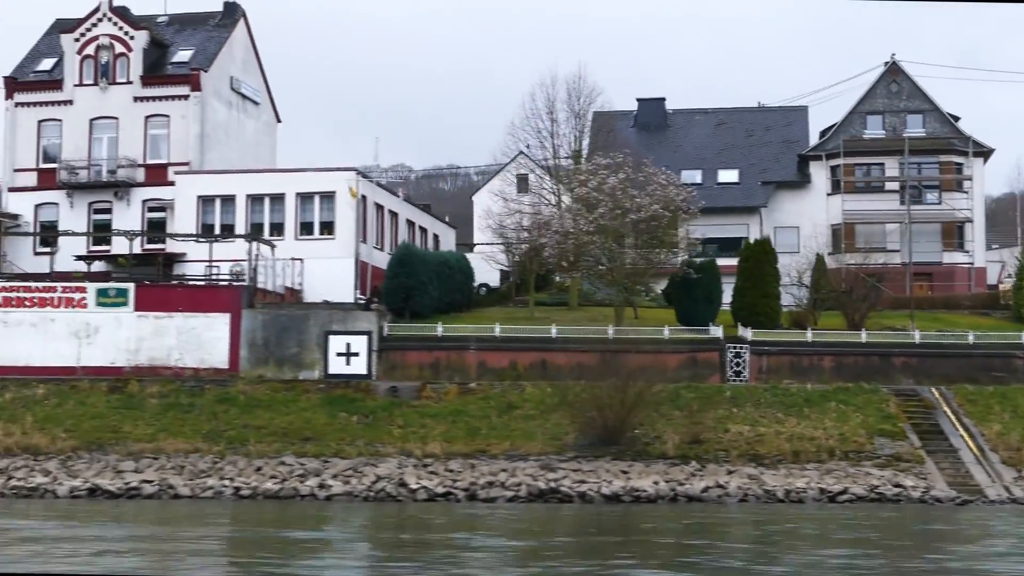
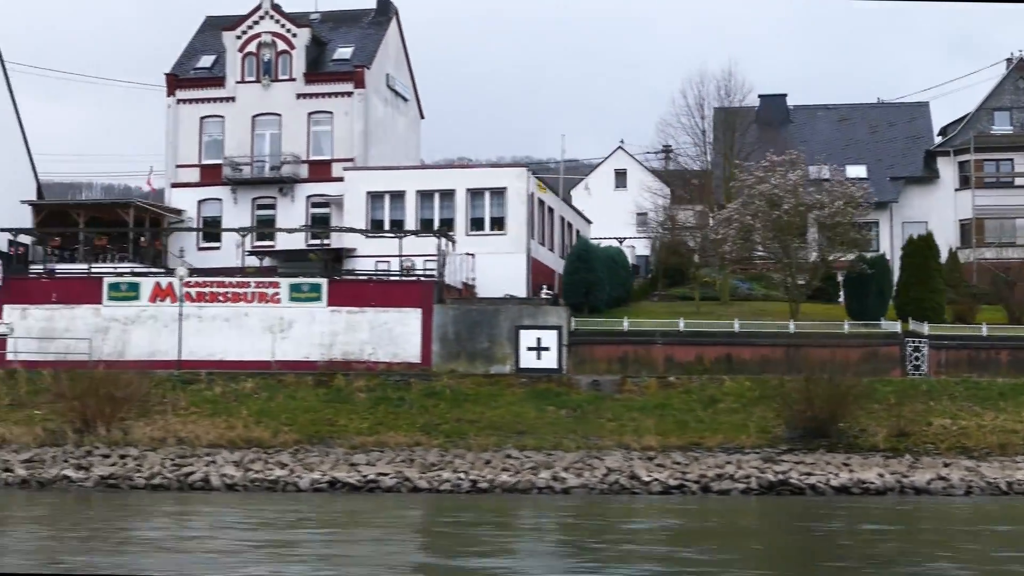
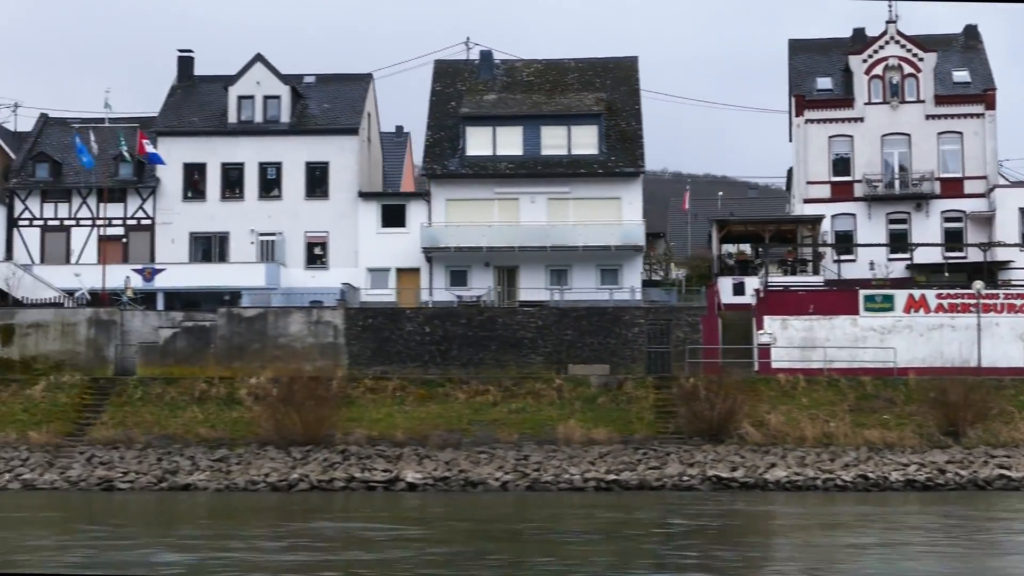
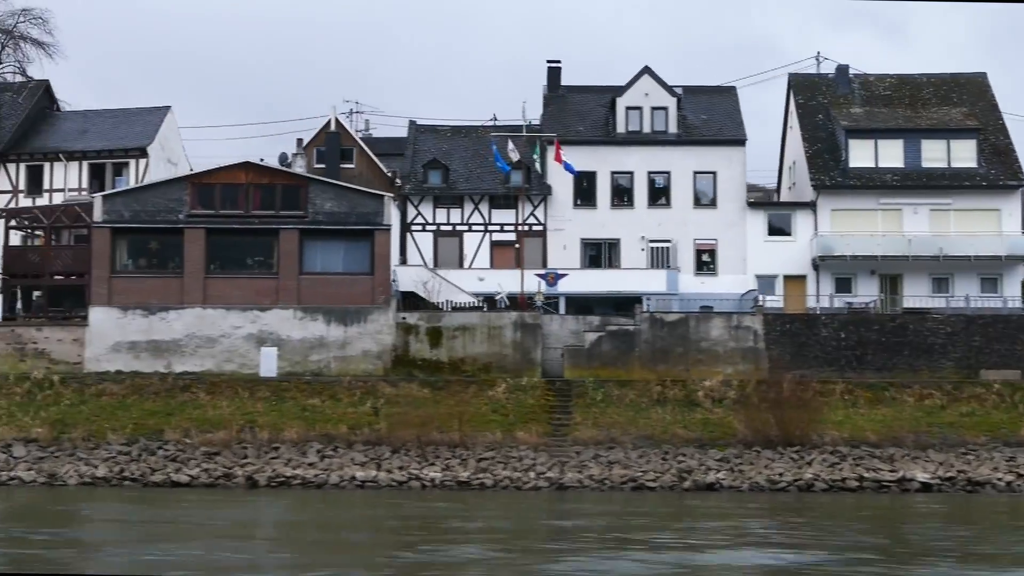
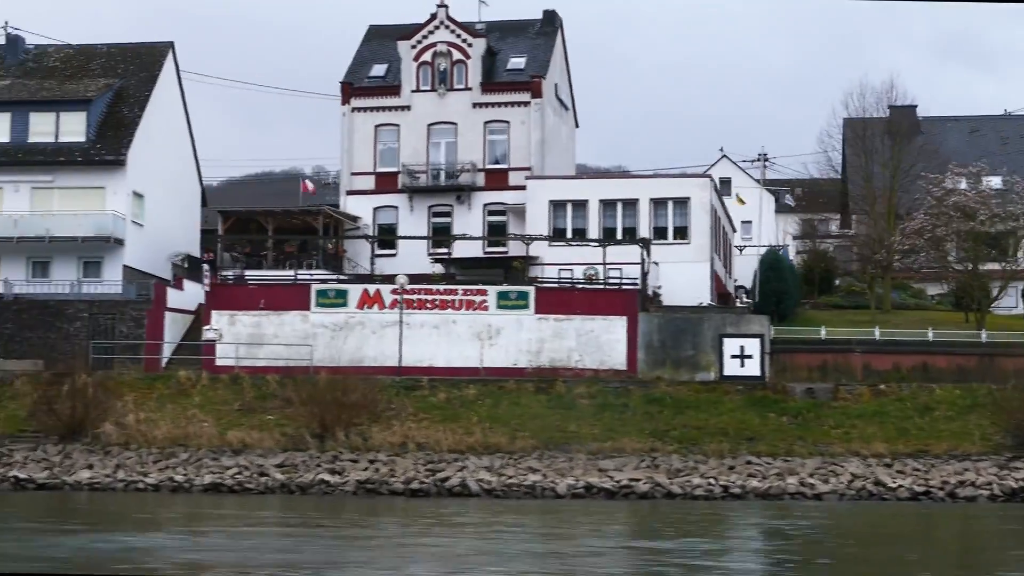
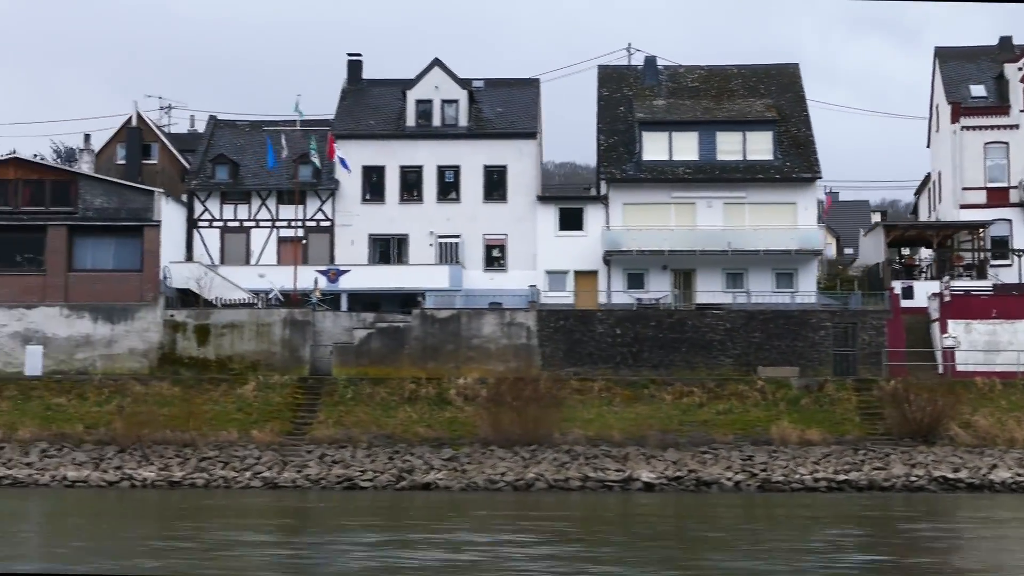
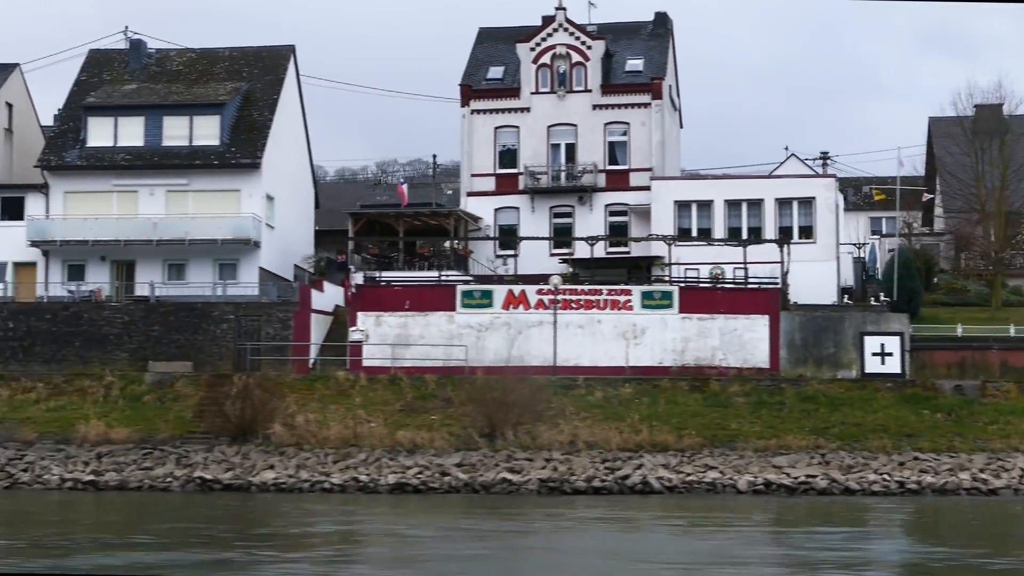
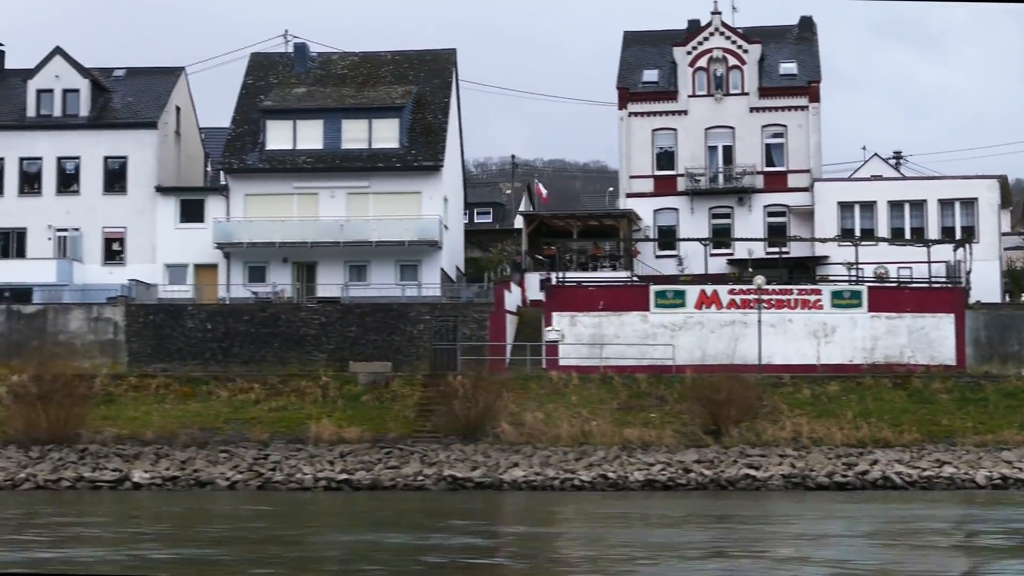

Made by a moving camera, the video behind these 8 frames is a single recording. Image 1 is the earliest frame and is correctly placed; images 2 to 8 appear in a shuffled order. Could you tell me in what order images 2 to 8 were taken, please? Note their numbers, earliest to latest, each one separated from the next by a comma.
2, 5, 7, 8, 3, 6, 4
